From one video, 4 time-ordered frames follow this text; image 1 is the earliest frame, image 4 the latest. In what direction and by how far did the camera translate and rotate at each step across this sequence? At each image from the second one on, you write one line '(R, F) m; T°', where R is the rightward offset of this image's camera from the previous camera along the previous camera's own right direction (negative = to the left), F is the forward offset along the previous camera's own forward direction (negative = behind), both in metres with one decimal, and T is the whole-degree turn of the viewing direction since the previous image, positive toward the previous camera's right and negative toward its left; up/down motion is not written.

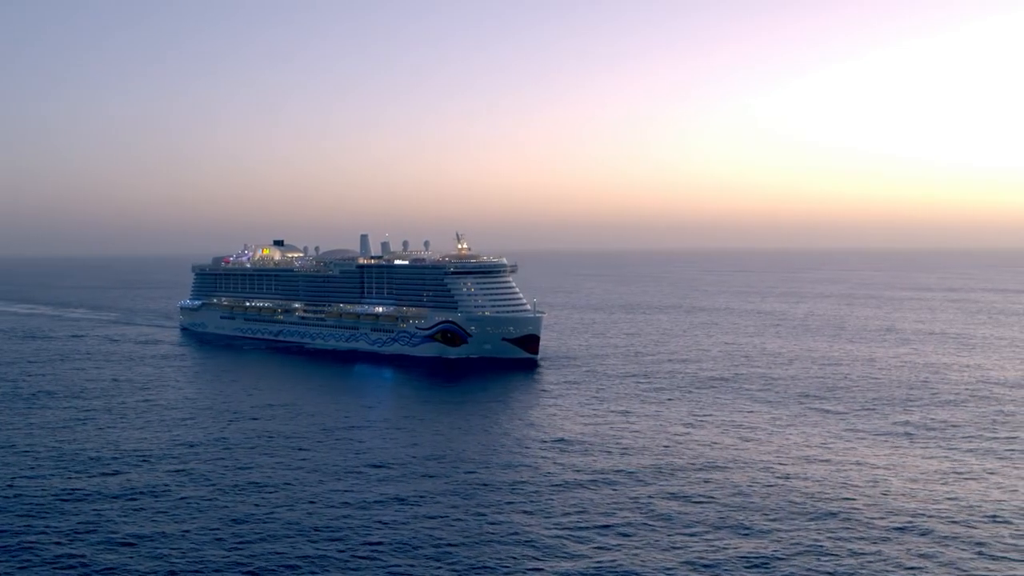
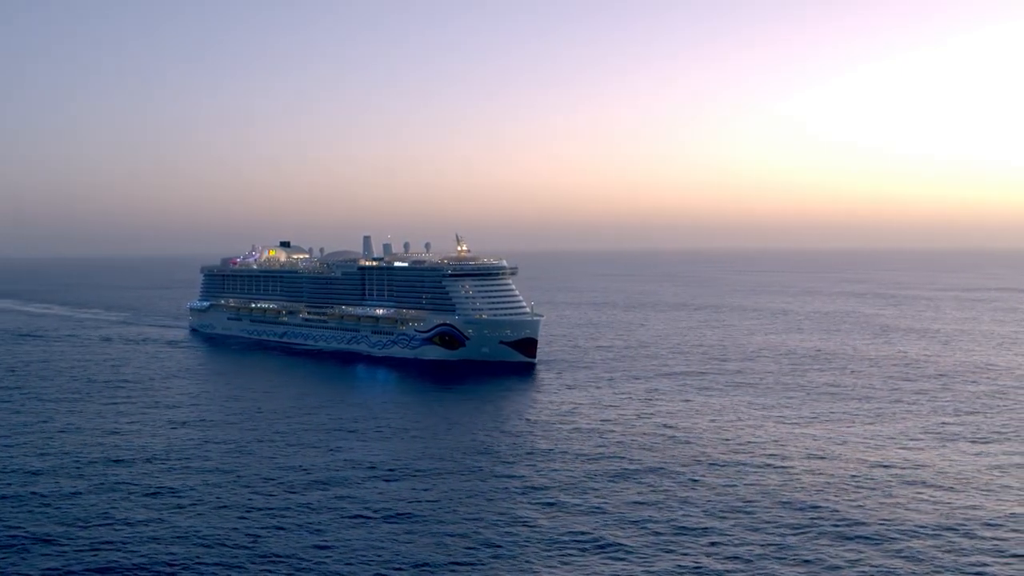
(+4.2, +1.1) m; 0°
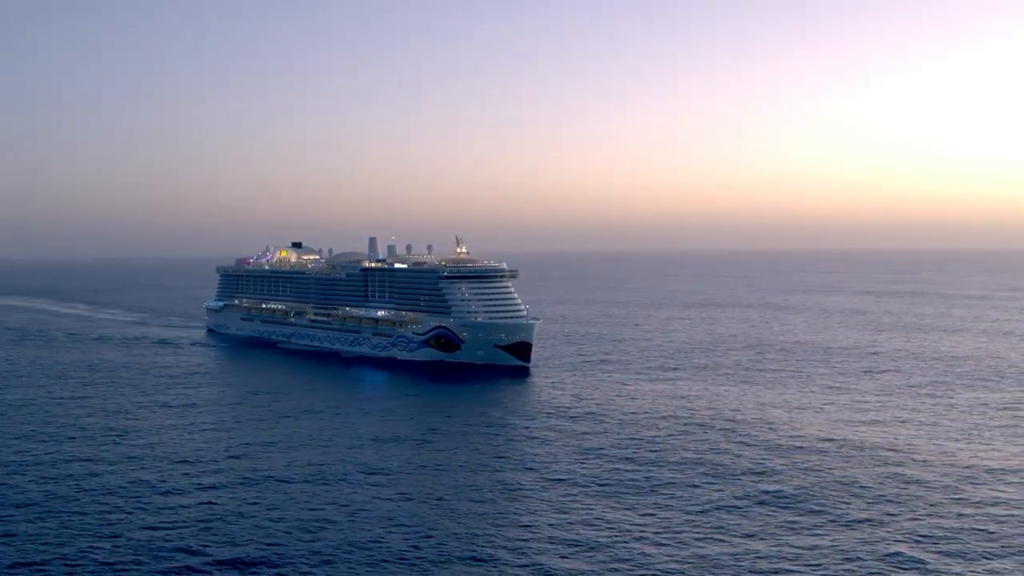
(+3.8, +0.1) m; 0°
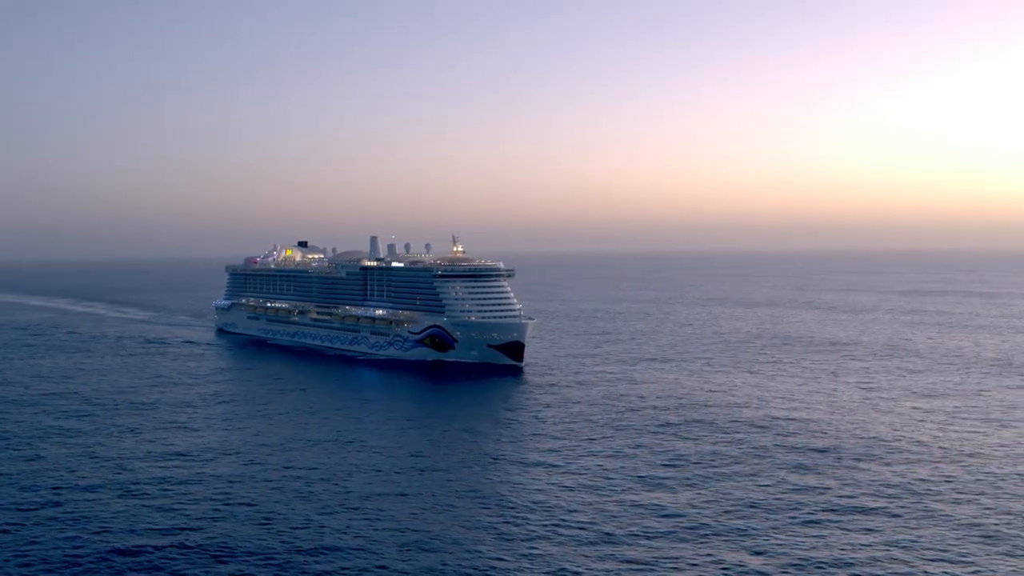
(+2.9, 0.0) m; 0°
